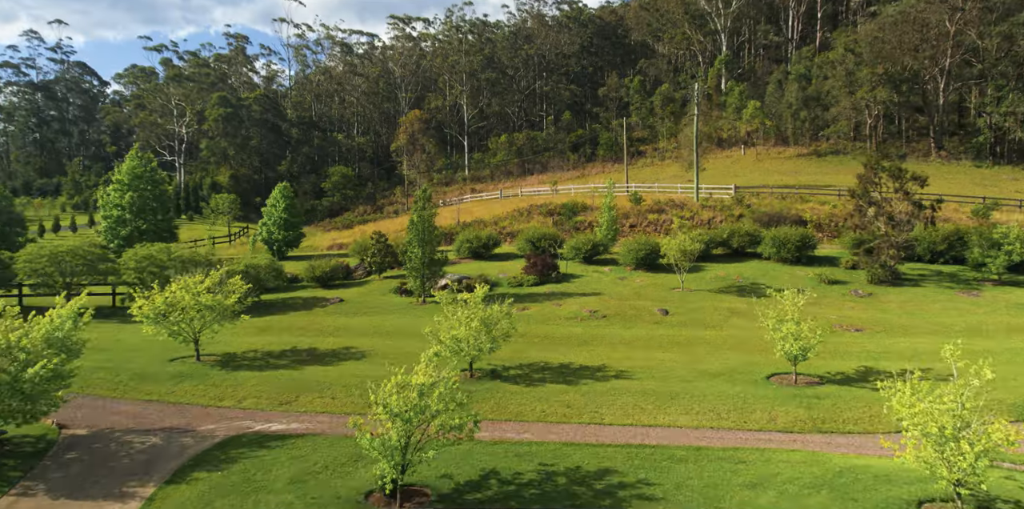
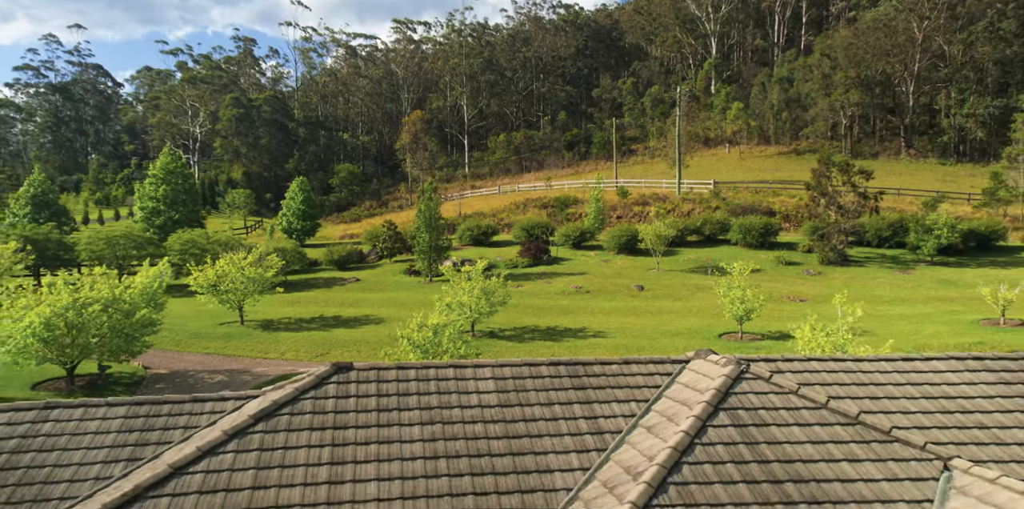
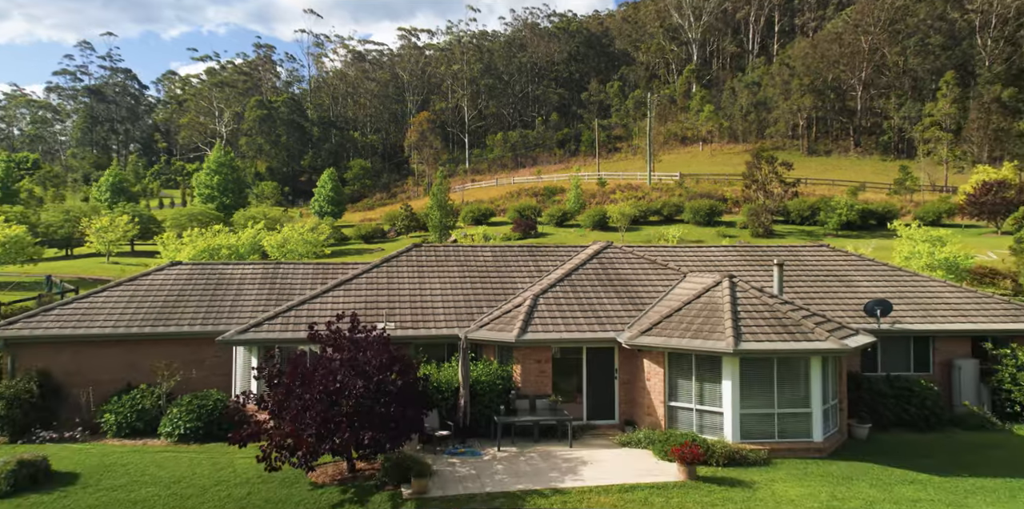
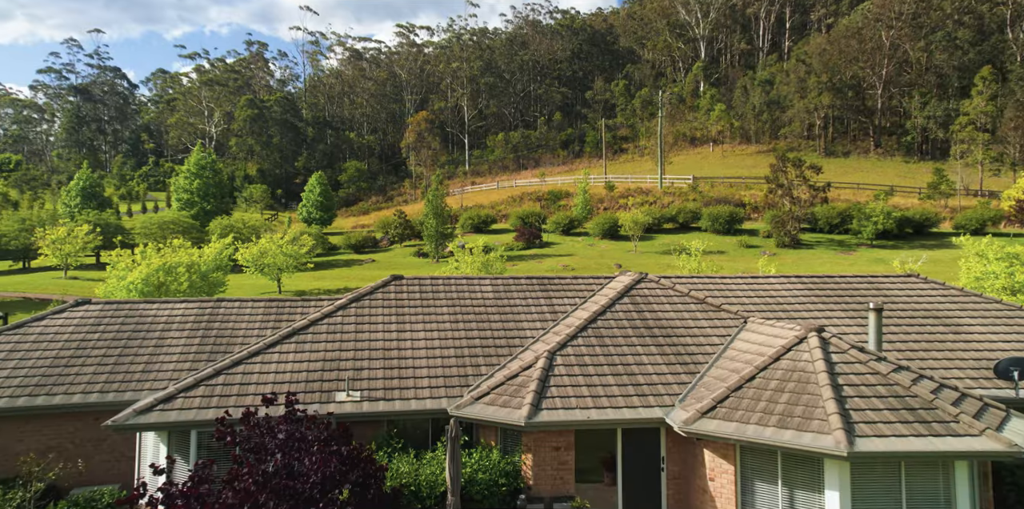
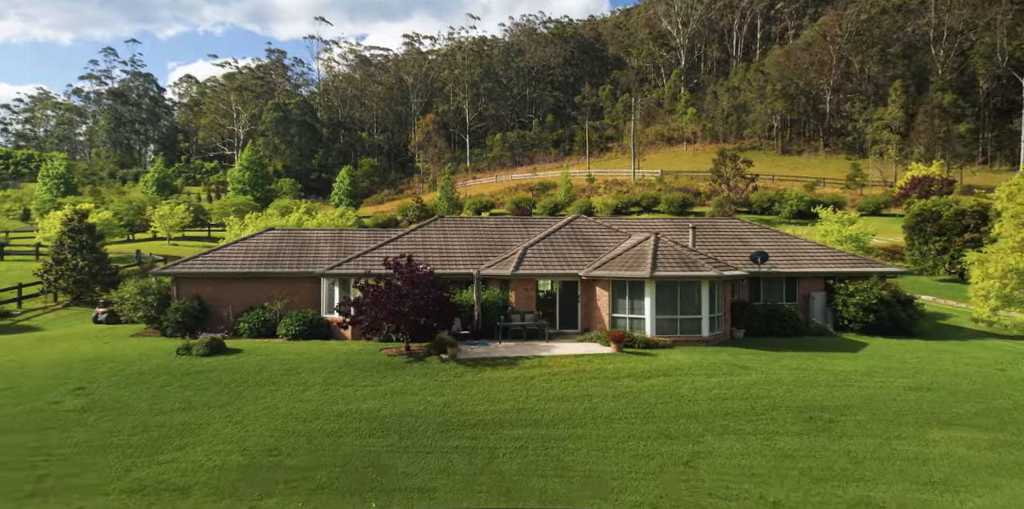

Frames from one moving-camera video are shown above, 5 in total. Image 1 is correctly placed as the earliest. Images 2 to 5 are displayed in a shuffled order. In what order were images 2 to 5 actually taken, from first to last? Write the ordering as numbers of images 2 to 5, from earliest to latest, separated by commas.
2, 4, 3, 5
